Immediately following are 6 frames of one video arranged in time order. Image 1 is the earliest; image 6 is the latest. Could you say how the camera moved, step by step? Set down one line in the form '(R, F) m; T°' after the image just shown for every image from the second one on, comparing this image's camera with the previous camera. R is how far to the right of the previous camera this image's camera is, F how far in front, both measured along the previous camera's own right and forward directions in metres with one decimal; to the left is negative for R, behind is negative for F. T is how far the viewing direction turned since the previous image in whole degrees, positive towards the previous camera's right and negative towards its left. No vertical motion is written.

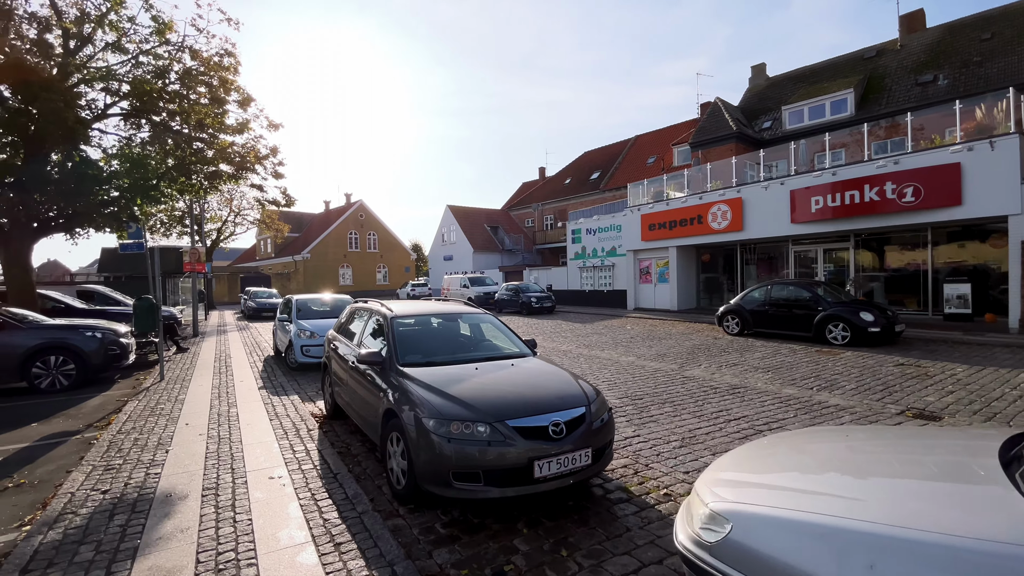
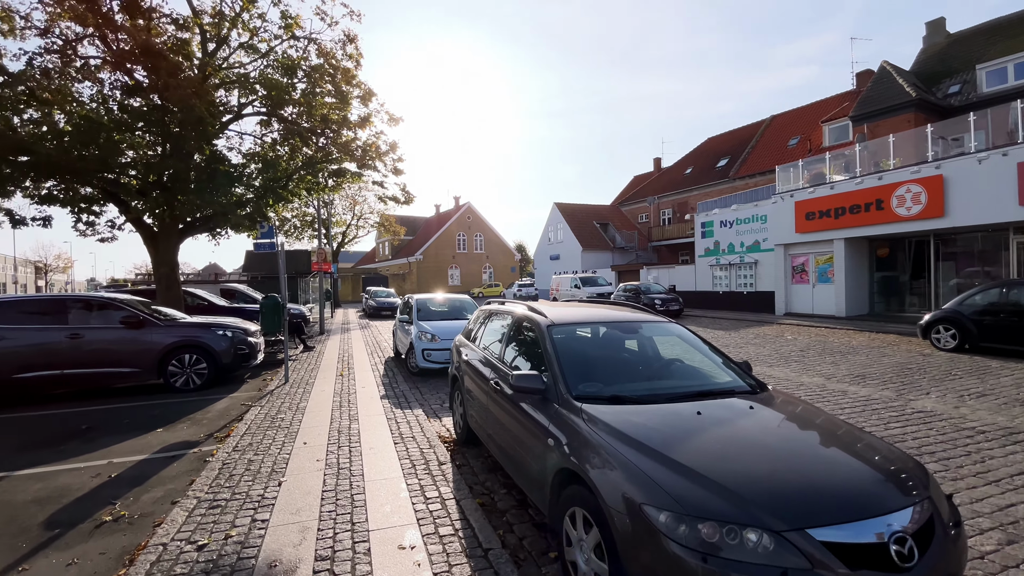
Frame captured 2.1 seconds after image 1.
(-0.8, +1.5) m; -12°
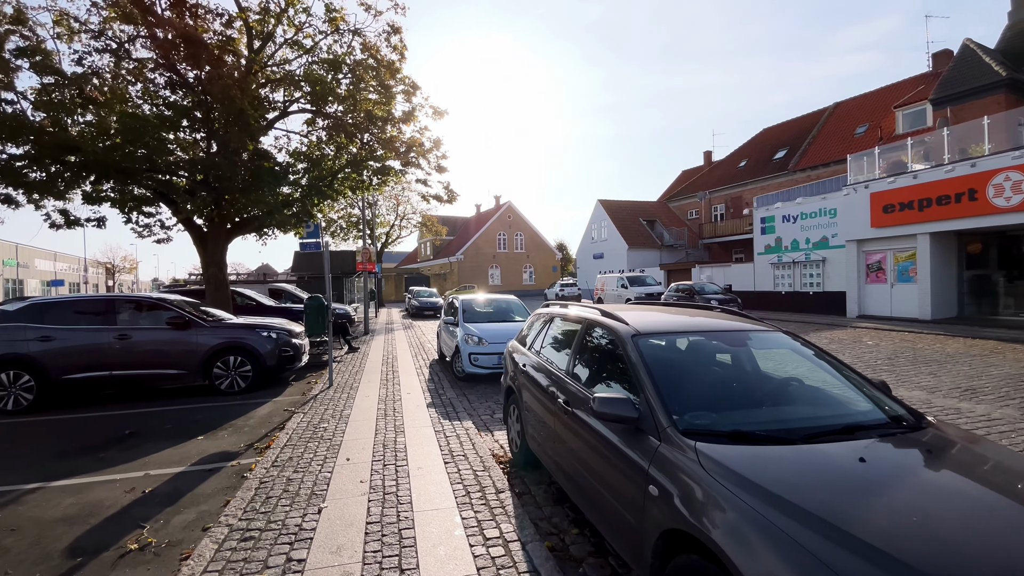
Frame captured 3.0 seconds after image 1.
(-0.2, +0.7) m; -5°
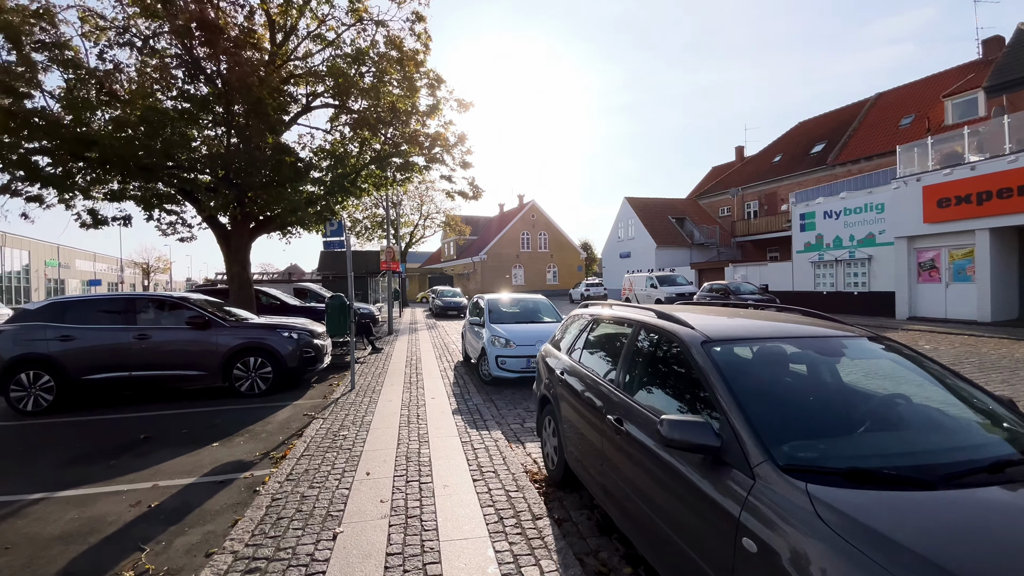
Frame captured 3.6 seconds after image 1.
(-0.1, +0.5) m; -3°
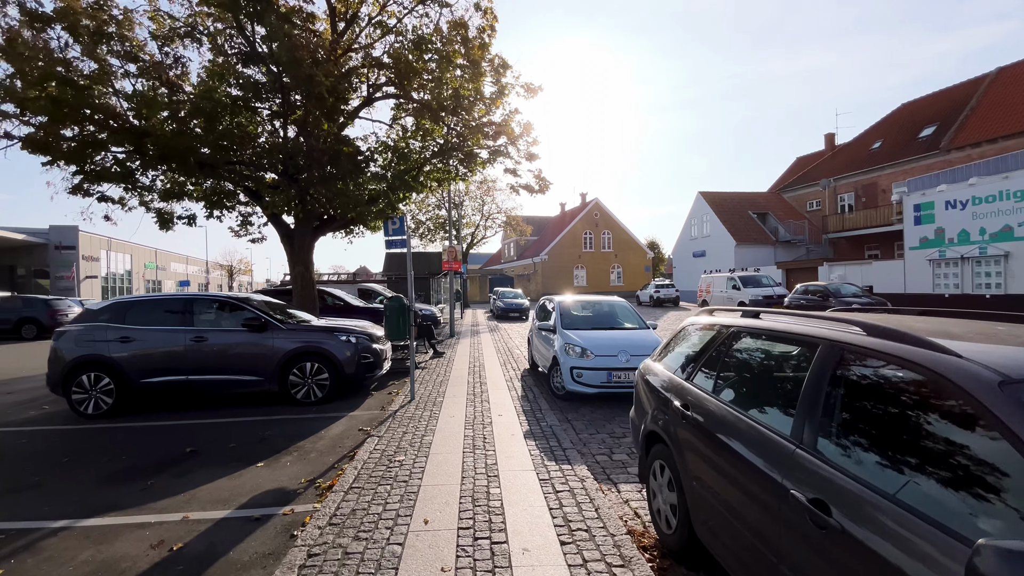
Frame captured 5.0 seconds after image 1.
(-0.3, +1.1) m; -7°
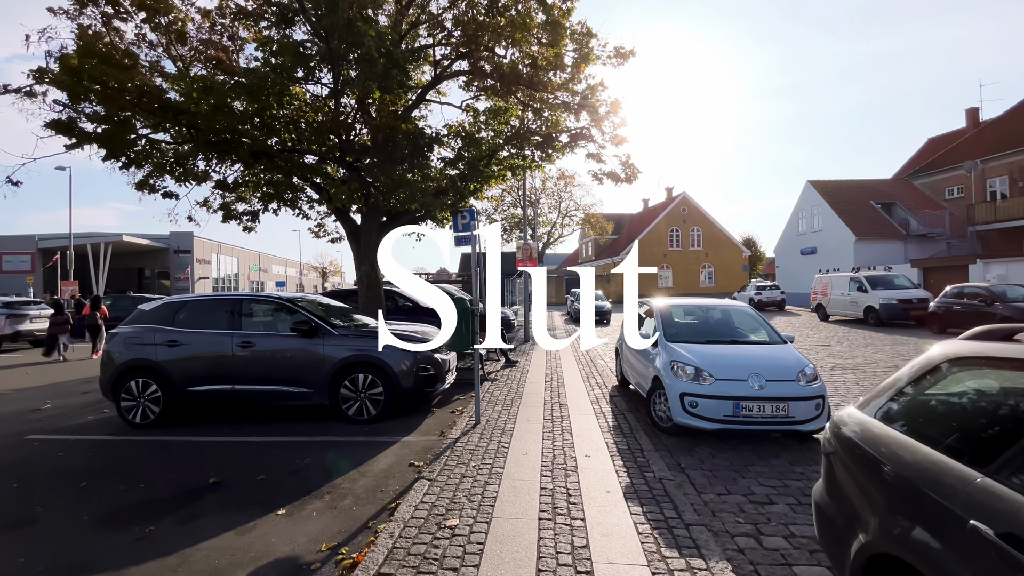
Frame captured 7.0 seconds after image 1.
(-0.2, +1.5) m; -9°
